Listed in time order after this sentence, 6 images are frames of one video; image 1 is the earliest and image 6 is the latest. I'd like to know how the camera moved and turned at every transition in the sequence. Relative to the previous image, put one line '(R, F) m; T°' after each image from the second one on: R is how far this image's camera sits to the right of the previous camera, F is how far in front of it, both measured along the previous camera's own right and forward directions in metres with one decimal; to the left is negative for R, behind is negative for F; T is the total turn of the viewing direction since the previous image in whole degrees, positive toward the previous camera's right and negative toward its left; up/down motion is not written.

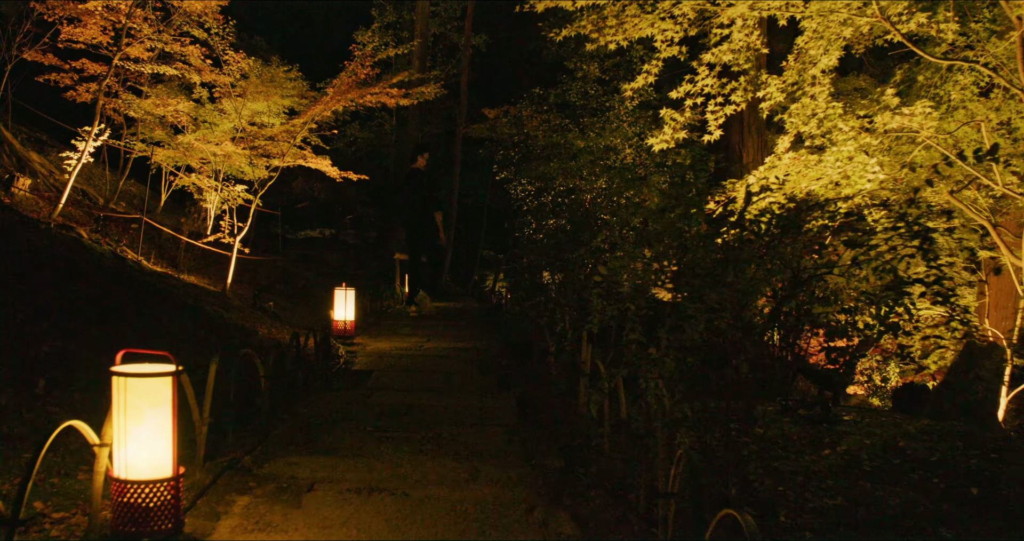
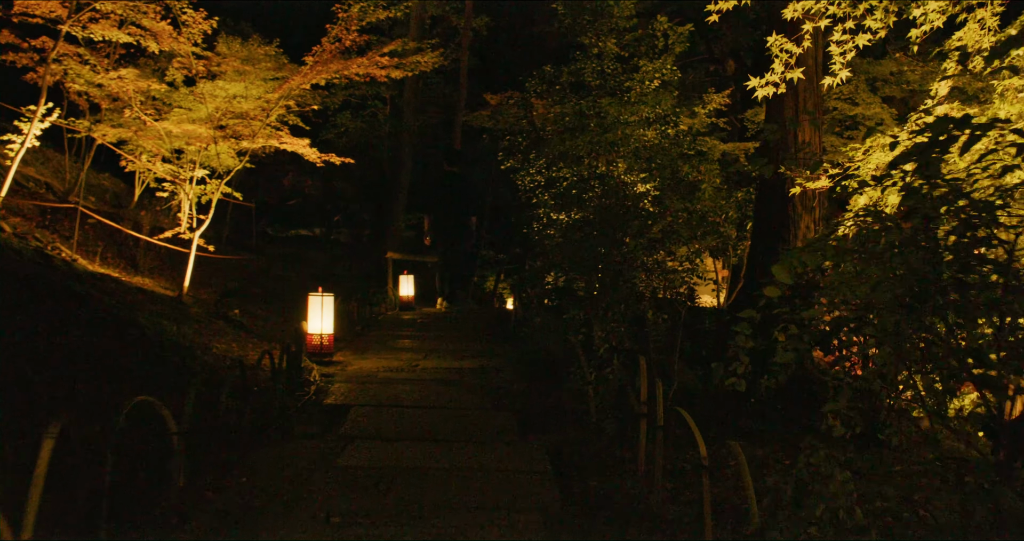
(-0.2, +2.4) m; 0°
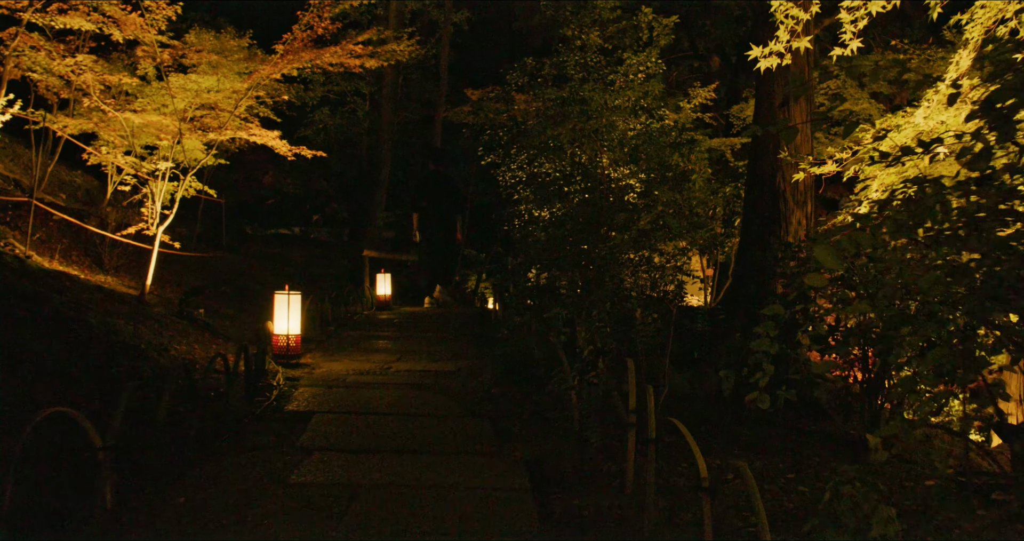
(0.0, +0.6) m; +1°
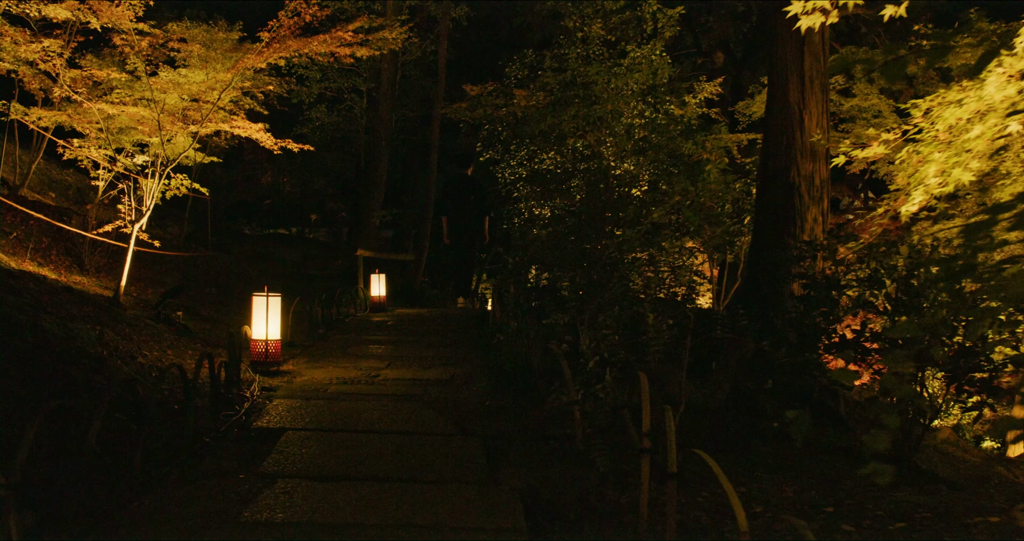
(0.0, +0.7) m; 0°
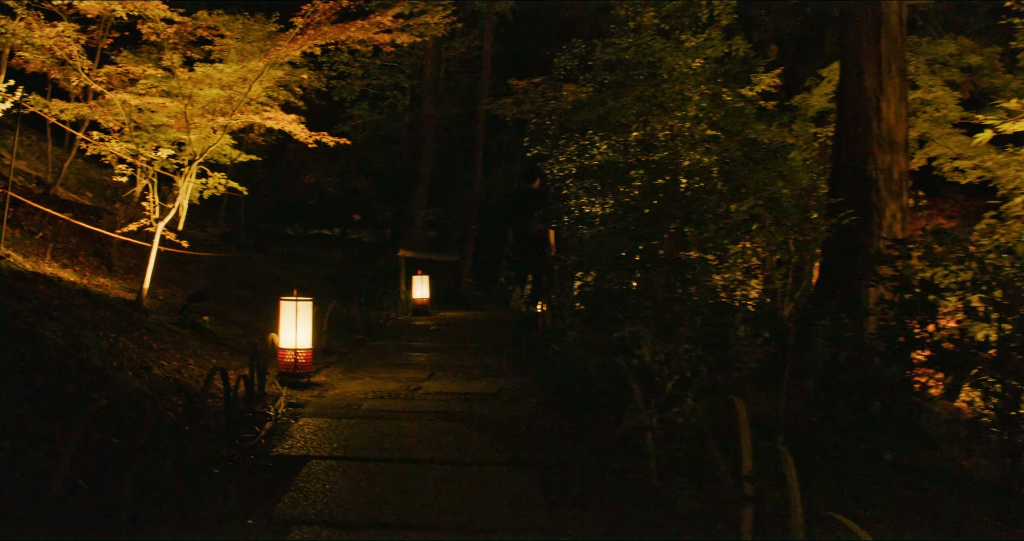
(-0.1, +0.9) m; -2°
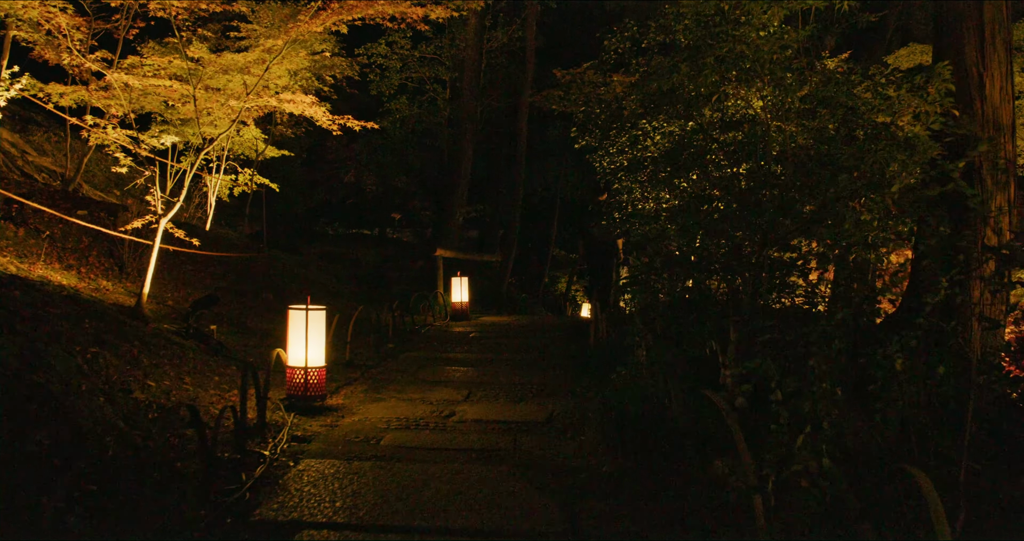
(0.0, +1.3) m; -2°
